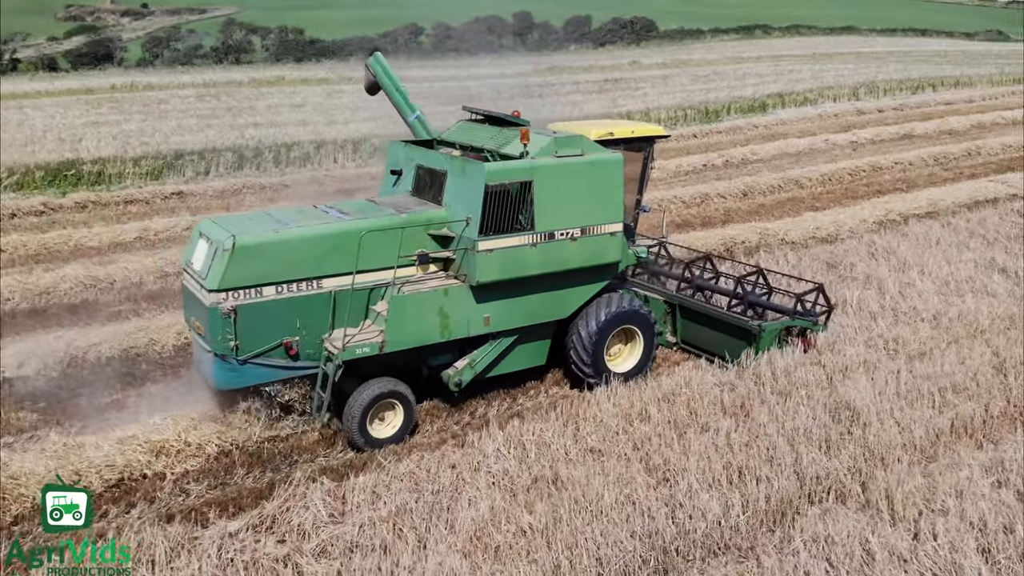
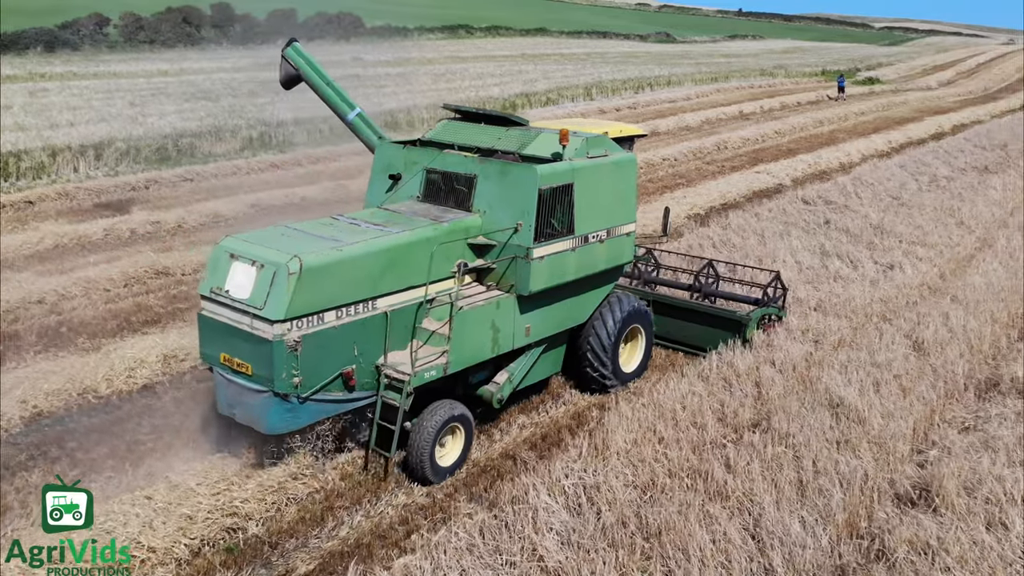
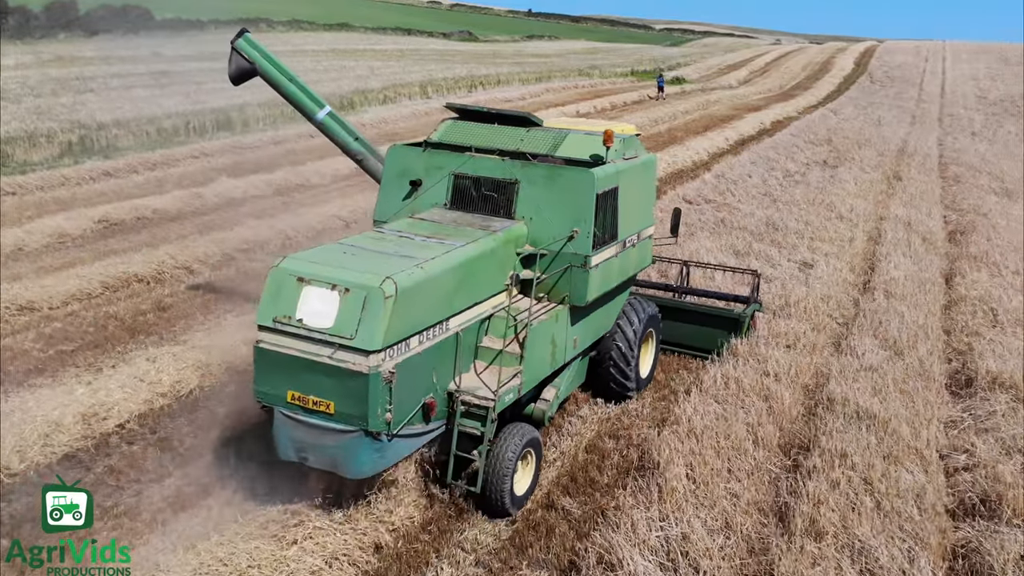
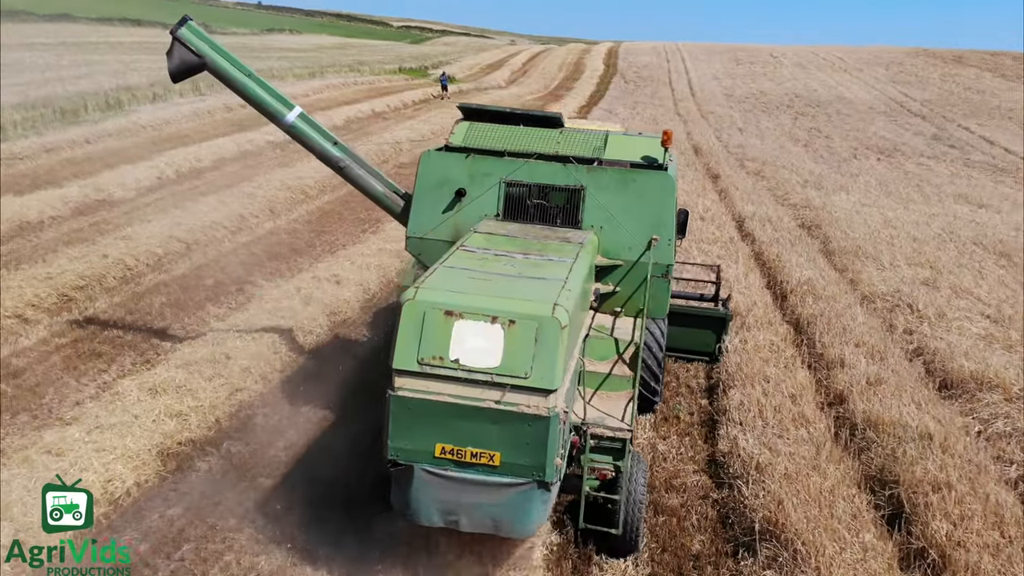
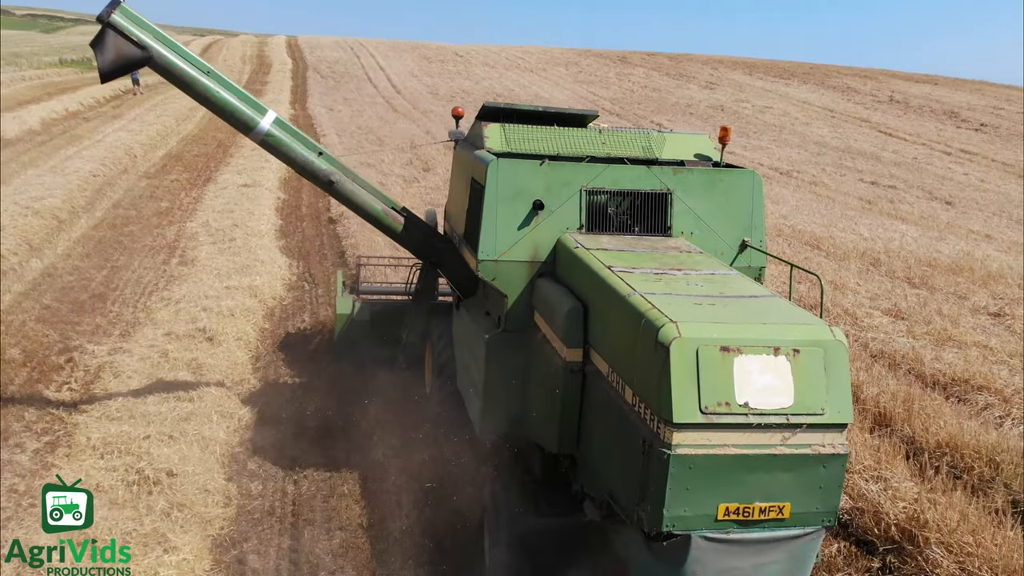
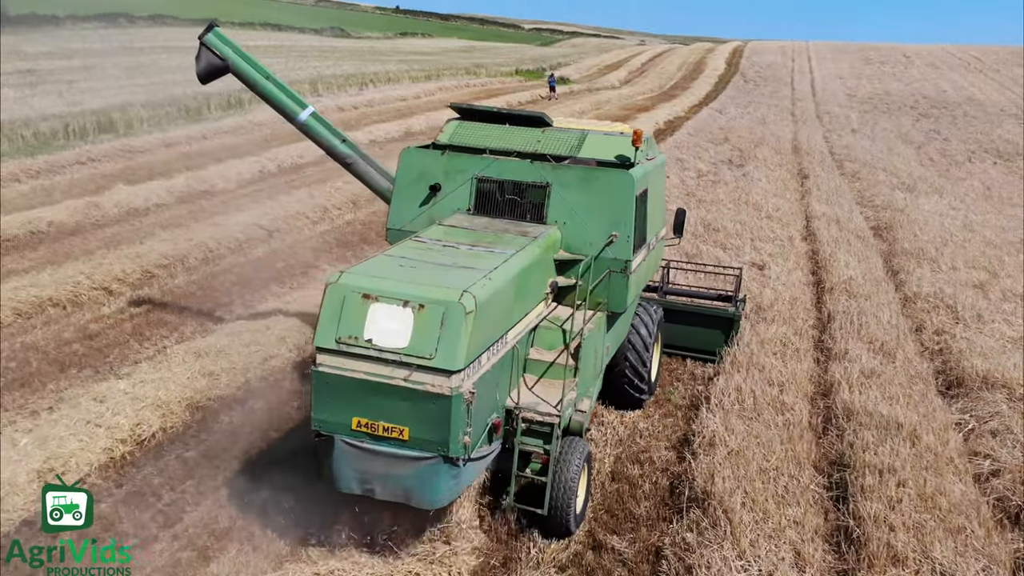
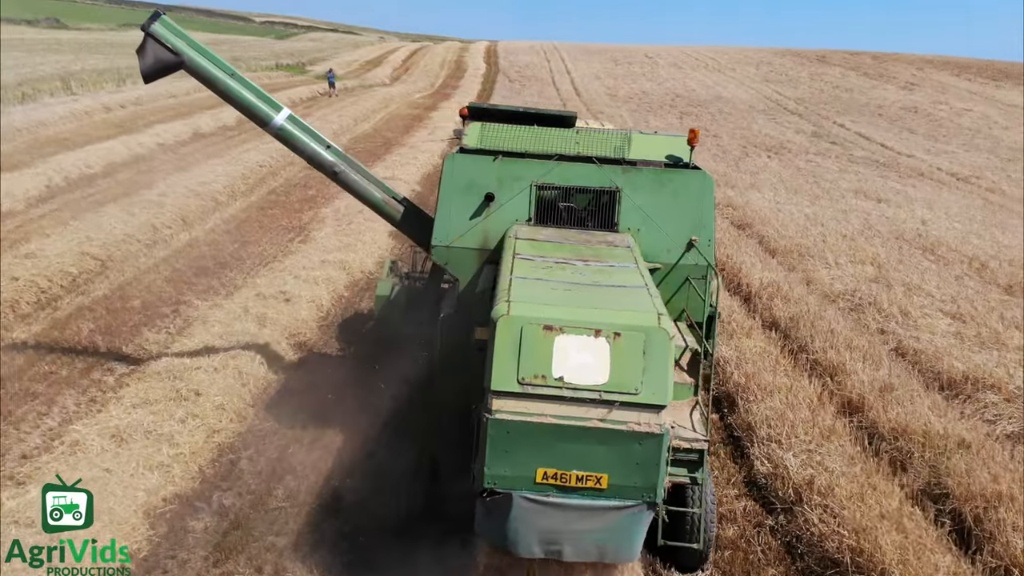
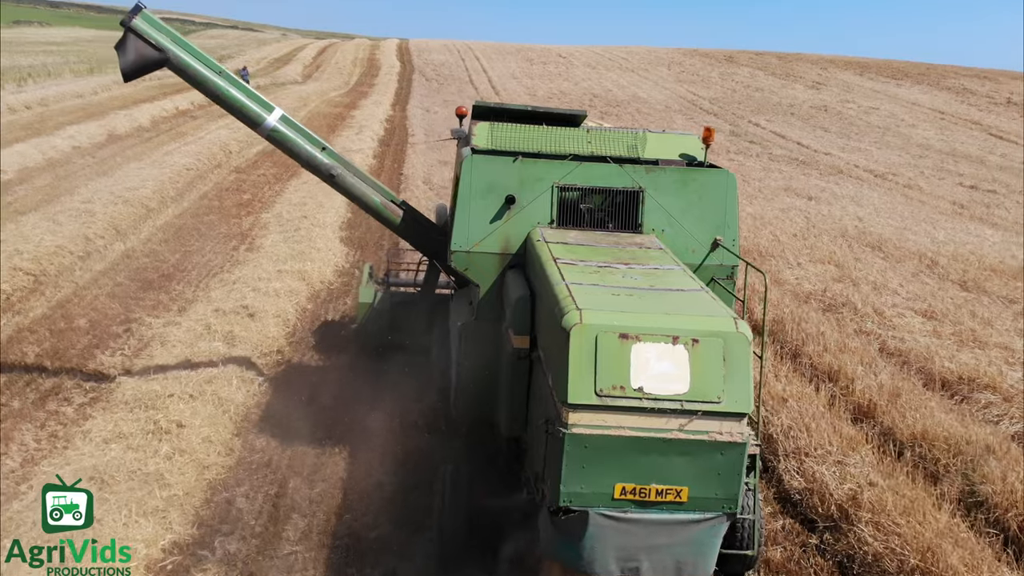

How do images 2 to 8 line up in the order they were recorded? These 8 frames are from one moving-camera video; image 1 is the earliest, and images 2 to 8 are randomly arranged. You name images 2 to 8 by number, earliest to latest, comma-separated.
2, 3, 6, 4, 7, 8, 5
